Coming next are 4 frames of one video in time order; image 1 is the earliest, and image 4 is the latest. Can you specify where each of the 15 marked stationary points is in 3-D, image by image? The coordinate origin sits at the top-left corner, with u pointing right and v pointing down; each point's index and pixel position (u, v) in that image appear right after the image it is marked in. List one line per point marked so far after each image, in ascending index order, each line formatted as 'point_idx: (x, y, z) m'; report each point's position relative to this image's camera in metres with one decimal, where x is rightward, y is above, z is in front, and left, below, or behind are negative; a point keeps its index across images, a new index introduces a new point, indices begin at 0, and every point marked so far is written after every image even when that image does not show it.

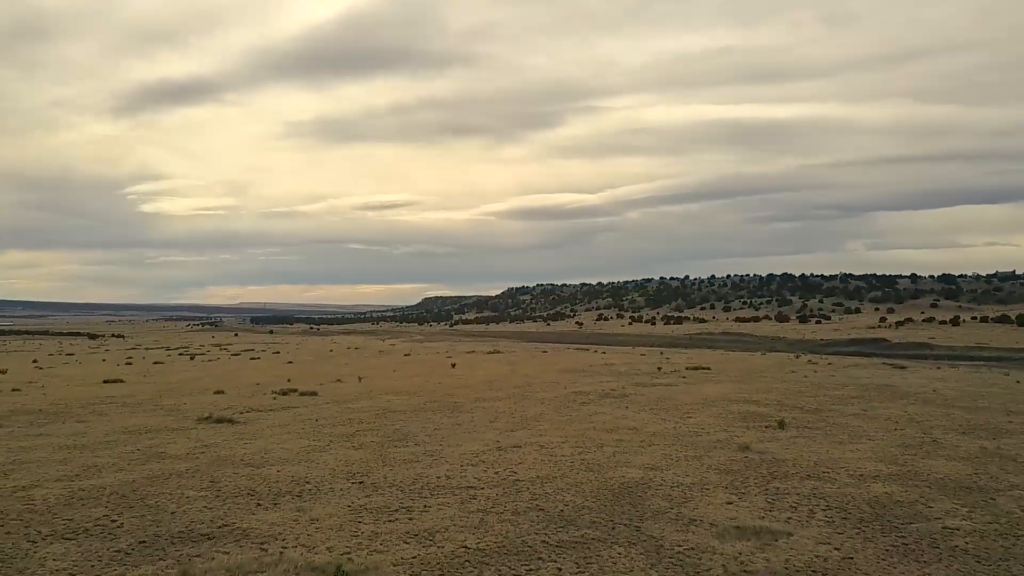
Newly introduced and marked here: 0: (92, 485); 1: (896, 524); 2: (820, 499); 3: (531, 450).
0: (-8.3, -3.9, +13.9) m
1: (+5.9, -3.6, +10.7) m
2: (+5.4, -3.7, +12.2) m
3: (+0.4, -3.9, +16.5) m
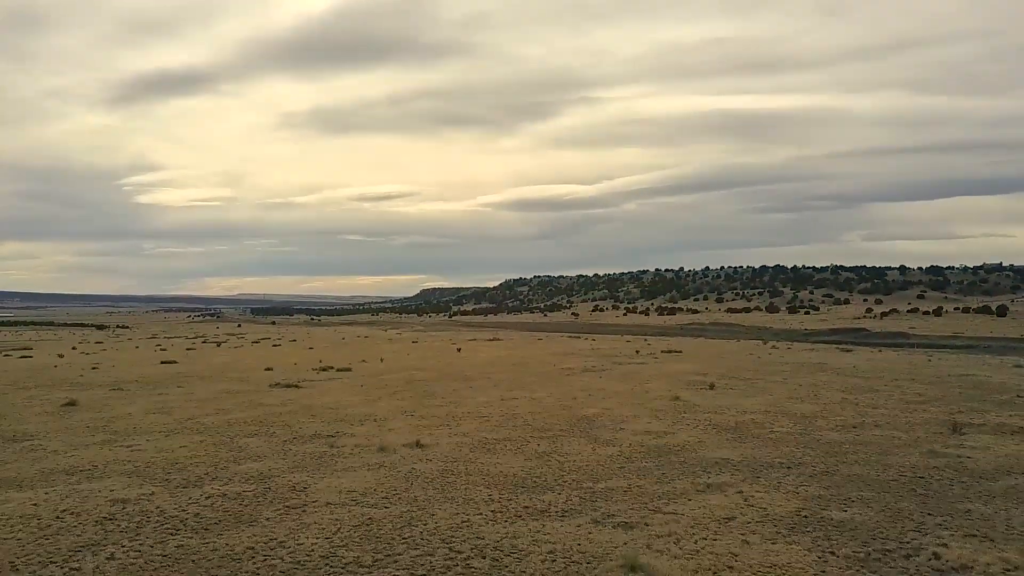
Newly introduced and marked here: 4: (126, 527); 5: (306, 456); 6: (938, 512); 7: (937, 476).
0: (-8.3, -3.9, +20.8) m
1: (+5.9, -3.6, +17.7) m
2: (+5.4, -3.7, +19.2) m
3: (+0.4, -3.8, +23.5) m
4: (-5.4, -3.3, +9.7) m
5: (-4.4, -3.5, +14.7) m
6: (+6.2, -3.3, +10.2) m
7: (+7.6, -3.3, +12.5) m
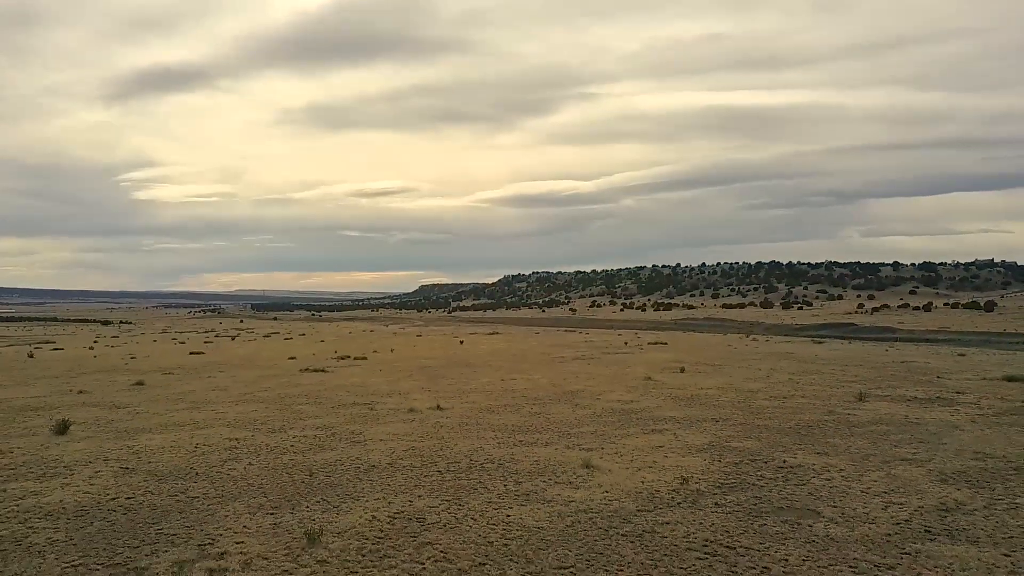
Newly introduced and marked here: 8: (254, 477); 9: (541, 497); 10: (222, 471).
0: (-8.4, -3.8, +25.3) m
1: (+5.8, -3.6, +22.2) m
2: (+5.4, -3.6, +23.7) m
3: (+0.4, -3.7, +28.0) m
4: (-5.4, -3.3, +14.1) m
5: (-4.4, -3.5, +19.2) m
6: (+6.2, -3.3, +14.7) m
7: (+7.6, -3.3, +17.0) m
8: (-4.4, -3.2, +11.9) m
9: (+0.4, -3.1, +10.3) m
10: (-5.2, -3.3, +12.4) m
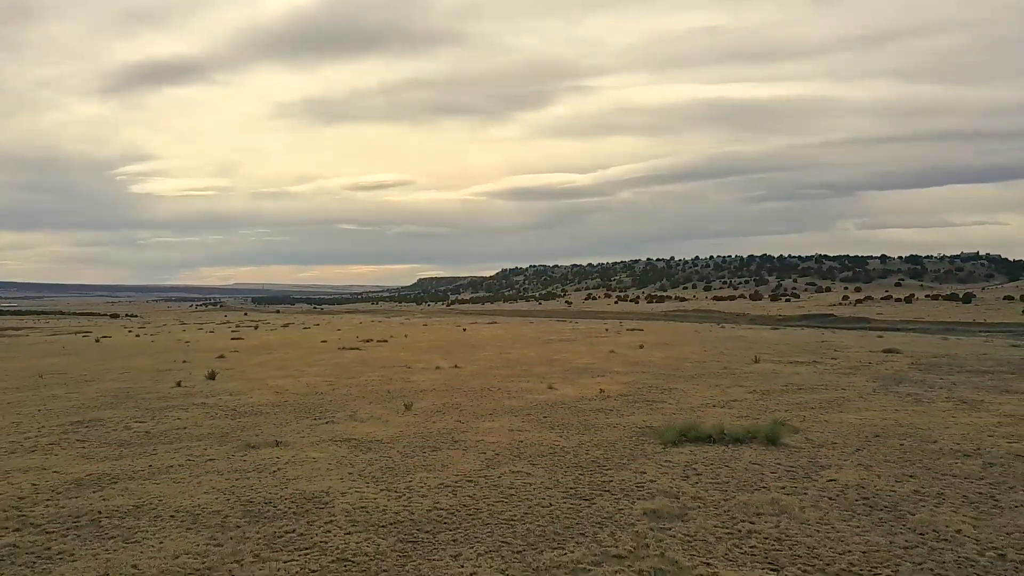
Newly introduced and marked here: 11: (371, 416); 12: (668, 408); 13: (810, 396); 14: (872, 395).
0: (-8.6, -3.6, +33.8) m
1: (+5.6, -3.3, +30.7) m
2: (+5.1, -3.4, +32.2) m
3: (+0.1, -3.4, +36.5) m
4: (-5.6, -3.2, +22.6) m
5: (-4.6, -3.3, +27.7) m
6: (+6.0, -3.1, +23.2) m
7: (+7.4, -3.1, +25.5) m
8: (-4.6, -3.1, +20.4) m
9: (+0.3, -3.0, +18.8) m
10: (-5.4, -3.1, +20.8) m
11: (-3.2, -3.0, +15.9) m
12: (+3.7, -2.9, +16.5) m
13: (+7.9, -2.9, +18.5) m
14: (+9.7, -2.9, +18.7) m
